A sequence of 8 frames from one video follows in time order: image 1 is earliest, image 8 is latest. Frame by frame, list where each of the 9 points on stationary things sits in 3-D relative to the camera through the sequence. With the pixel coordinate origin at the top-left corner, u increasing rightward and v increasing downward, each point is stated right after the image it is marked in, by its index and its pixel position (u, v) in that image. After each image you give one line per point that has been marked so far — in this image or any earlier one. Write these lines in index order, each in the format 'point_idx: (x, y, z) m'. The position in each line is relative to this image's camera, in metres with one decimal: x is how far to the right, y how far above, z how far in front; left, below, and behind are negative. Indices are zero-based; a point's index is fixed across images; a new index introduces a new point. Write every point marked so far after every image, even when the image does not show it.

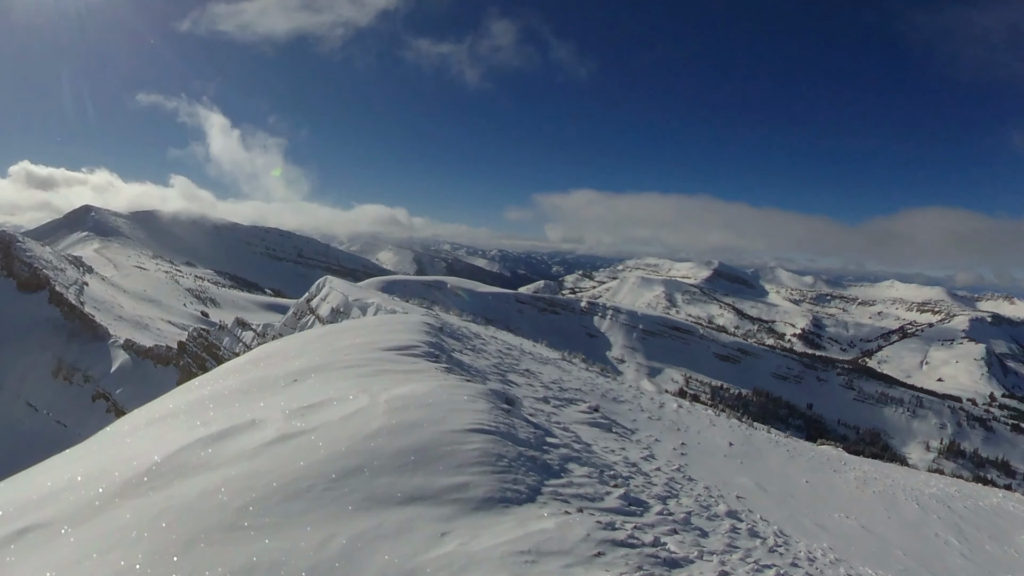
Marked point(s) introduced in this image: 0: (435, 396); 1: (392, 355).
0: (-1.1, -1.5, +11.2) m
1: (-2.0, -1.0, +13.2) m
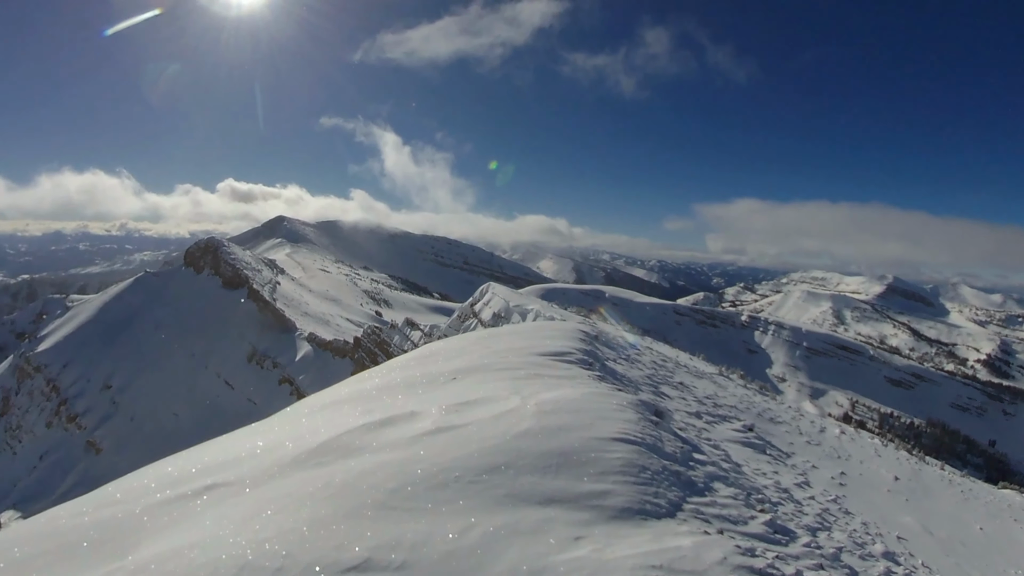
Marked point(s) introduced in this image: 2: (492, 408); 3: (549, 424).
0: (+1.1, -1.7, +11.5) m
1: (+0.6, -1.2, +13.6) m
2: (-0.2, -1.7, +11.3) m
3: (+0.5, -1.8, +10.6) m
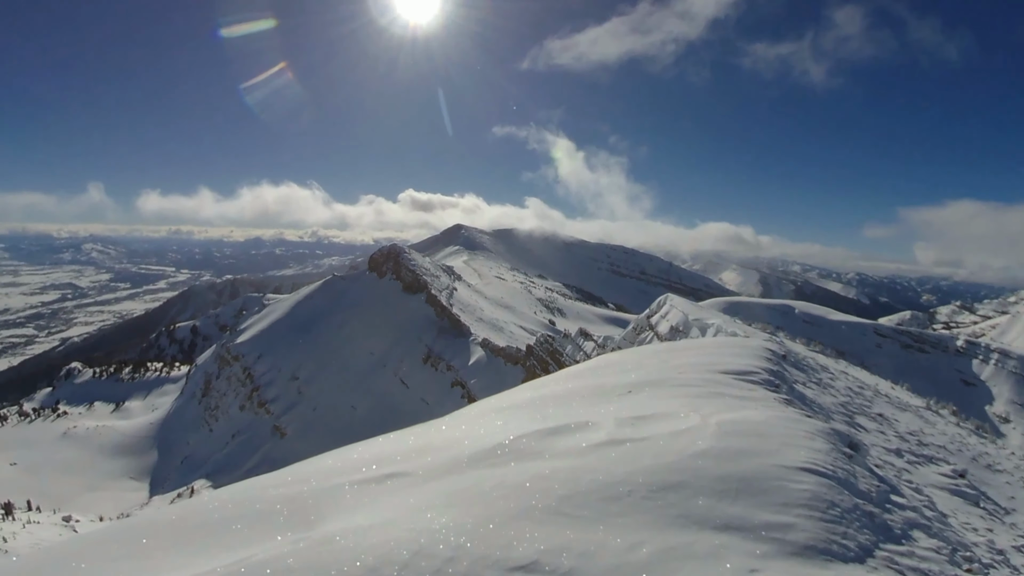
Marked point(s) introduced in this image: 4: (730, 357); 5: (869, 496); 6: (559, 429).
0: (+3.5, -1.9, +10.7) m
1: (+3.5, -1.5, +12.8) m
2: (+2.1, -1.9, +10.8) m
3: (+2.7, -2.0, +9.9) m
4: (+3.9, -1.3, +14.3) m
5: (+4.4, -2.6, +9.8) m
6: (+0.6, -2.0, +11.3) m
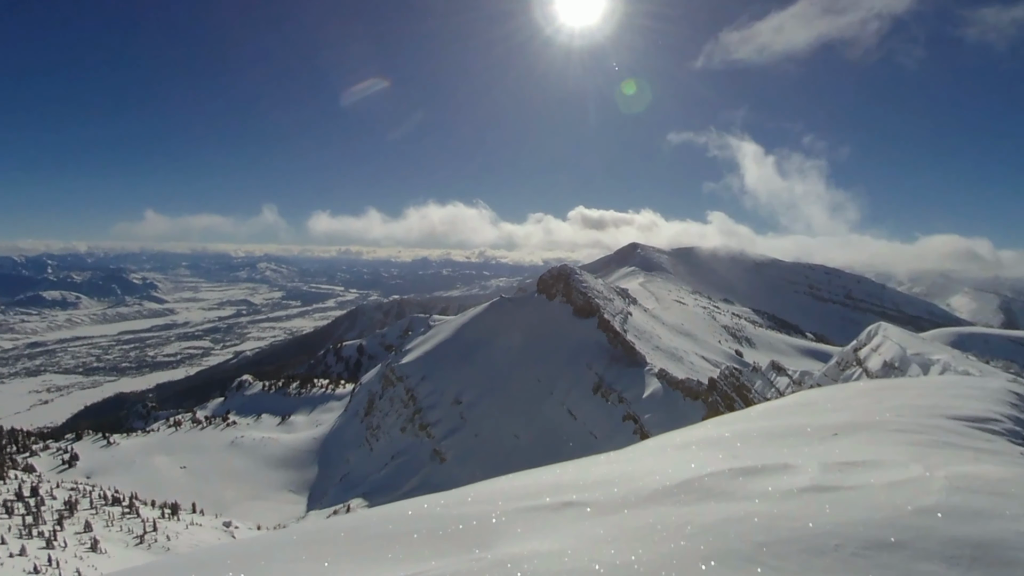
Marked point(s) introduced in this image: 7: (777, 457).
0: (+5.6, -2.3, +9.0) m
1: (+6.0, -2.0, +11.2) m
2: (+4.3, -2.2, +9.4) m
3: (+4.8, -2.3, +8.4) m
4: (+6.7, -1.9, +12.6) m
5: (+6.4, -3.0, +8.0) m
6: (+2.9, -2.4, +10.1) m
7: (+3.4, -2.3, +10.6) m
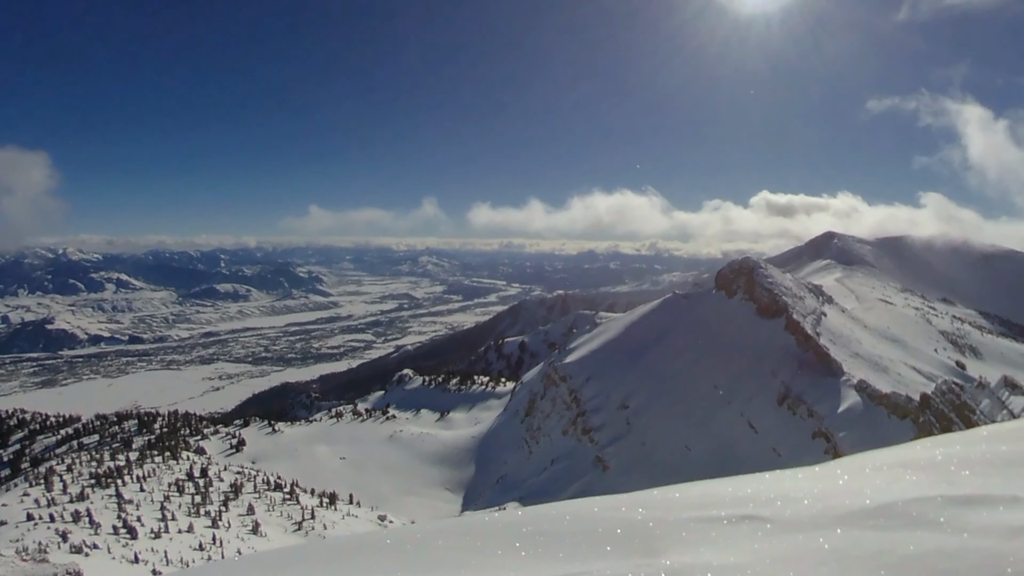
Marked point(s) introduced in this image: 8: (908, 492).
0: (+7.5, -2.3, +7.2) m
1: (+8.2, -2.1, +9.2) m
2: (+6.2, -2.2, +7.8) m
3: (+6.5, -2.3, +6.7) m
4: (+9.1, -2.0, +10.5) m
5: (+8.0, -3.0, +6.0) m
6: (+5.0, -2.4, +8.7) m
7: (+5.5, -2.3, +9.2) m
8: (+4.7, -2.5, +9.7) m
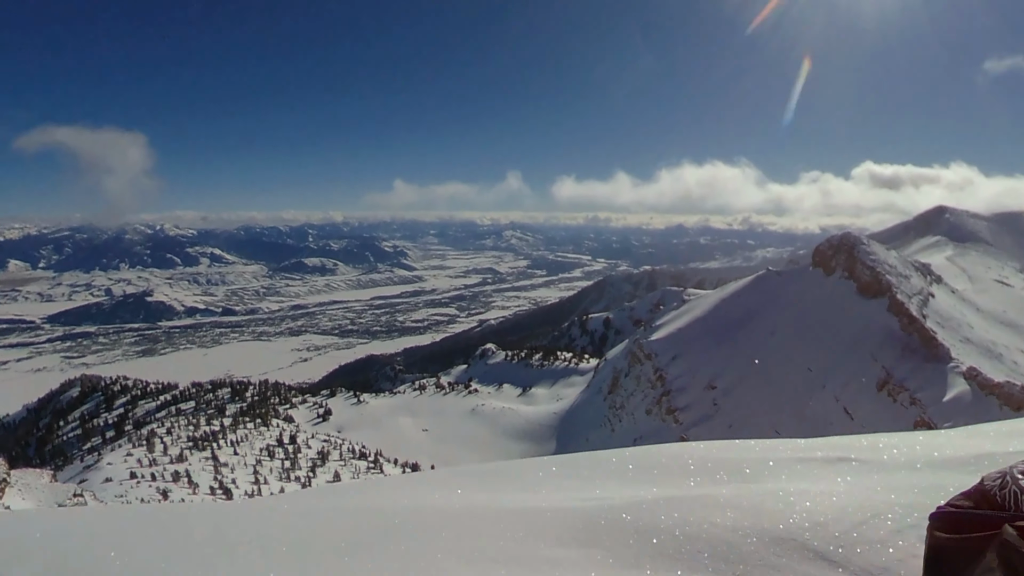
0: (+8.2, -2.2, +6.3) m
1: (+9.2, -1.8, +8.3) m
2: (+7.0, -2.1, +7.0) m
3: (+7.2, -2.2, +6.0) m
4: (+10.2, -1.7, +9.4) m
5: (+8.7, -2.9, +5.1) m
6: (+5.9, -2.2, +8.1) m
7: (+6.4, -2.1, +8.5) m
8: (+5.7, -2.2, +9.1) m
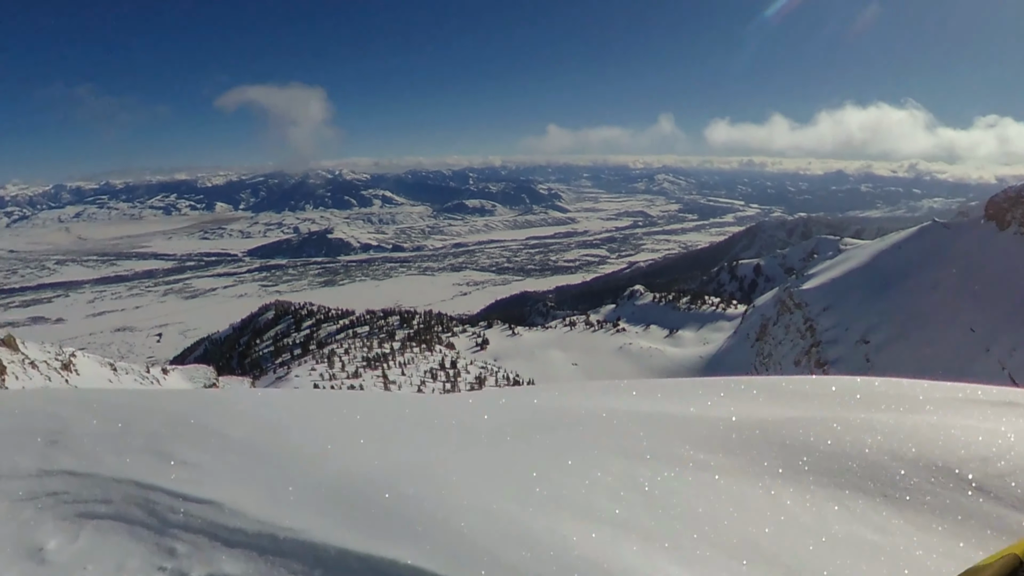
0: (+9.0, -2.1, +5.2) m
1: (+10.4, -1.7, +6.8) m
2: (+8.1, -1.9, +6.1) m
3: (+8.0, -2.2, +5.1) m
4: (+11.7, -1.5, +7.8) m
5: (+9.2, -3.0, +4.0) m
6: (+7.1, -1.9, +7.4) m
7: (+7.8, -1.8, +7.7) m
8: (+7.2, -1.9, +8.4) m
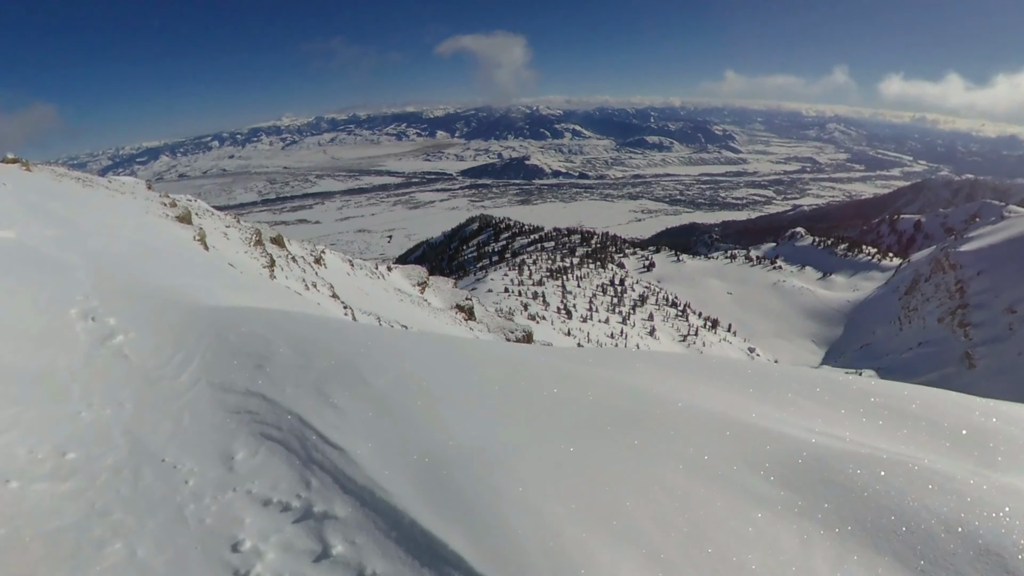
0: (+8.7, -3.0, +4.7) m
1: (+10.6, -2.4, +5.8) m
2: (+8.1, -2.5, +5.9) m
3: (+7.7, -2.9, +4.9) m
4: (+12.1, -2.3, +6.2) m
5: (+8.5, -4.0, +3.7) m
6: (+7.7, -2.2, +7.3) m
7: (+8.4, -2.1, +7.4) m
8: (+8.0, -2.1, +8.3) m
